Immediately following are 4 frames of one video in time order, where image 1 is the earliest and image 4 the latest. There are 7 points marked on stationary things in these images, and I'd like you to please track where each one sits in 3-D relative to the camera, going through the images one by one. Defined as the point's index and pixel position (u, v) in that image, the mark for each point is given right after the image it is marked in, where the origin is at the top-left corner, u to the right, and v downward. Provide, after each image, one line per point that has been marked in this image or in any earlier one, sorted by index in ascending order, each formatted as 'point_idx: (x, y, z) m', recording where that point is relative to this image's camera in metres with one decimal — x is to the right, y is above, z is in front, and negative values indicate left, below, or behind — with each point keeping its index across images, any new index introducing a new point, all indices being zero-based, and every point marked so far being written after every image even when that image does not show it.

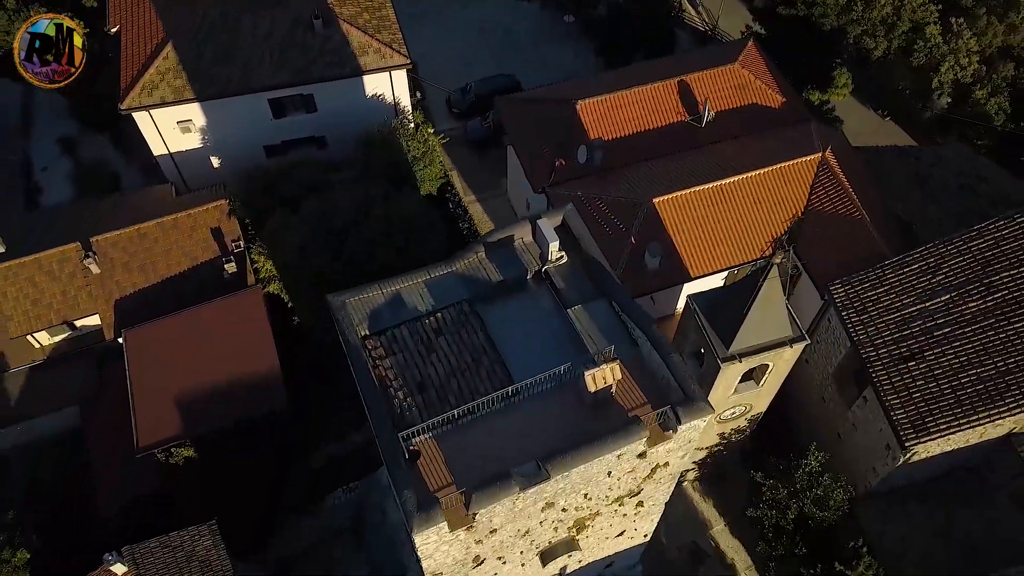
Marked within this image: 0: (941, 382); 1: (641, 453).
0: (+9.3, -2.0, +17.4) m
1: (+1.8, -2.3, +11.4) m
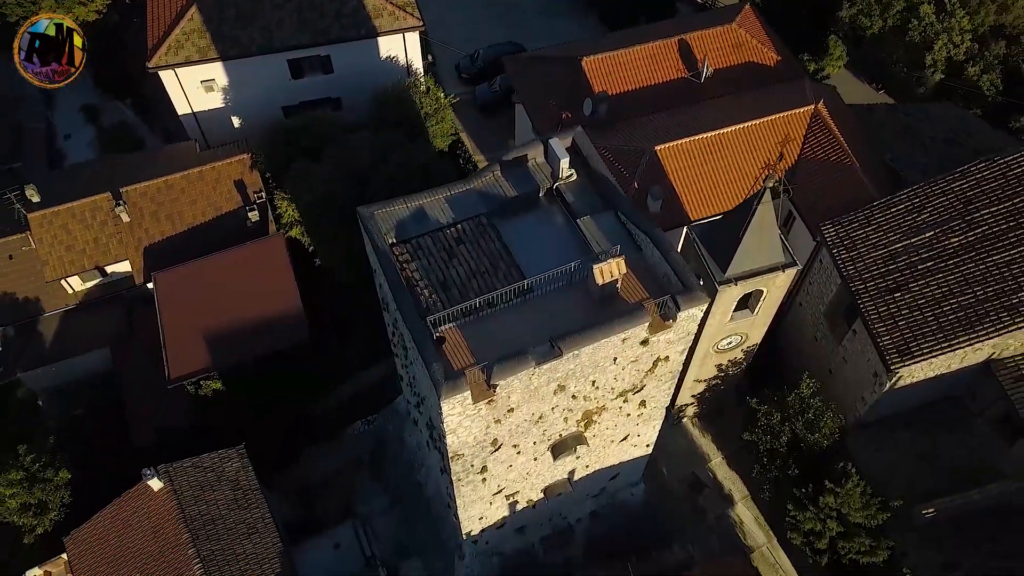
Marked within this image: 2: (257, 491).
0: (+9.5, -0.5, +18.6) m
1: (+2.1, -0.8, +12.6) m
2: (-6.0, -4.8, +19.3) m
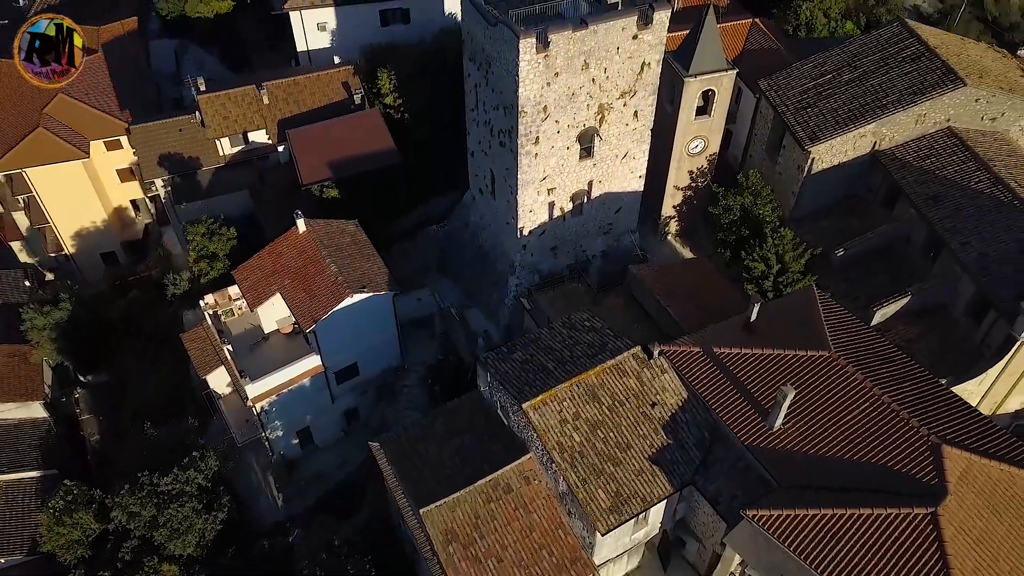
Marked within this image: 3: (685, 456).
0: (+10.7, +5.9, +27.5) m
1: (+3.2, +6.7, +21.5) m
2: (-4.9, +1.5, +27.4) m
3: (+4.0, -3.9, +18.7) m
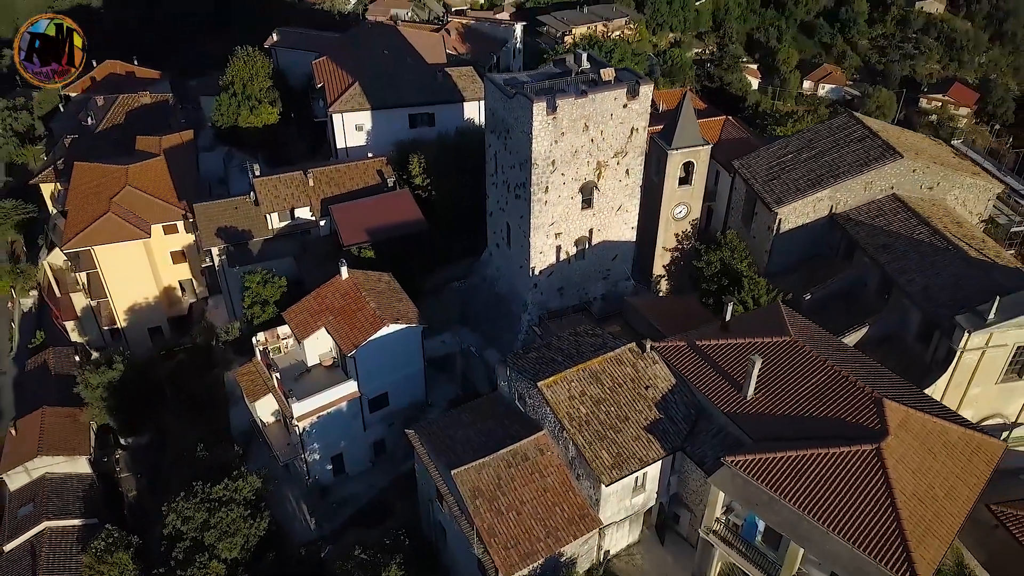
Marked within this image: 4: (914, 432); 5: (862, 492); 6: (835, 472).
0: (+11.2, +4.2, +32.6) m
1: (+3.7, +6.0, +26.9) m
2: (-4.4, -0.1, +31.8) m
3: (+4.5, -3.8, +22.2) m
4: (+9.9, -3.6, +19.9) m
5: (+8.1, -4.7, +18.7) m
6: (+7.7, -4.4, +19.2) m
